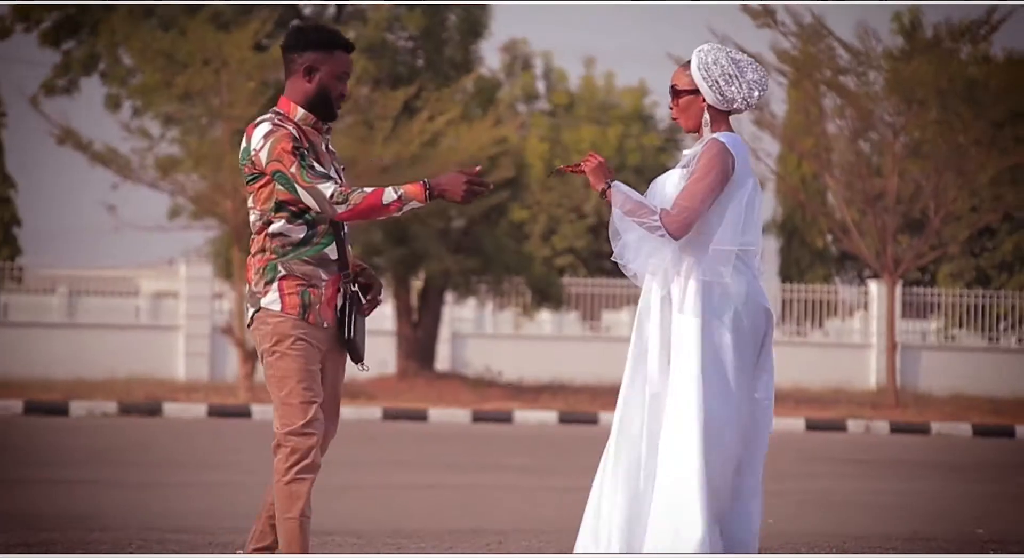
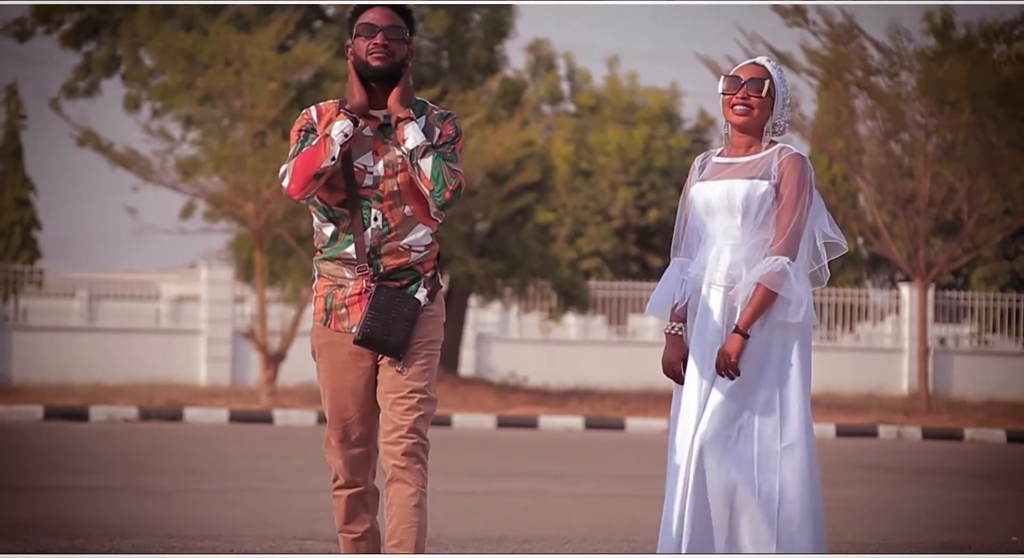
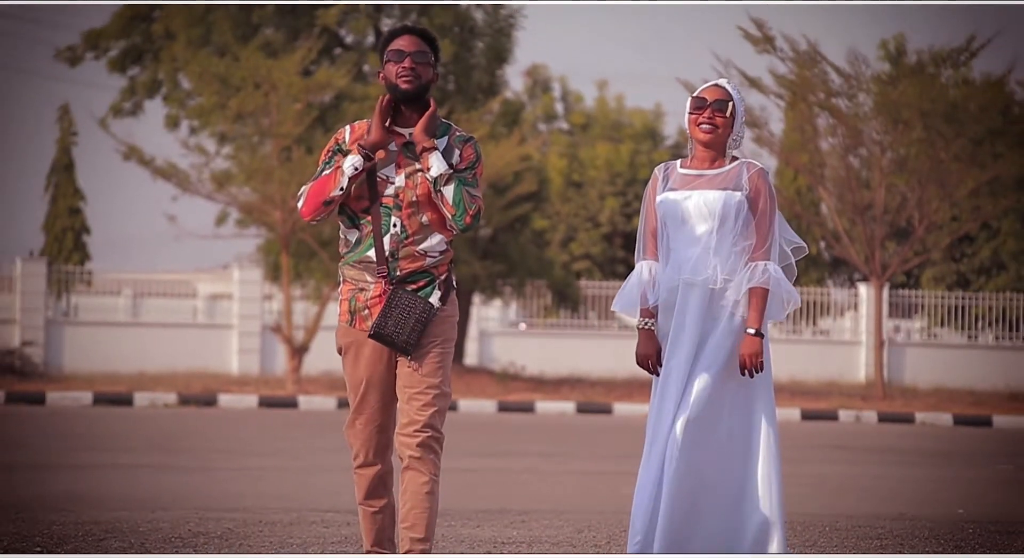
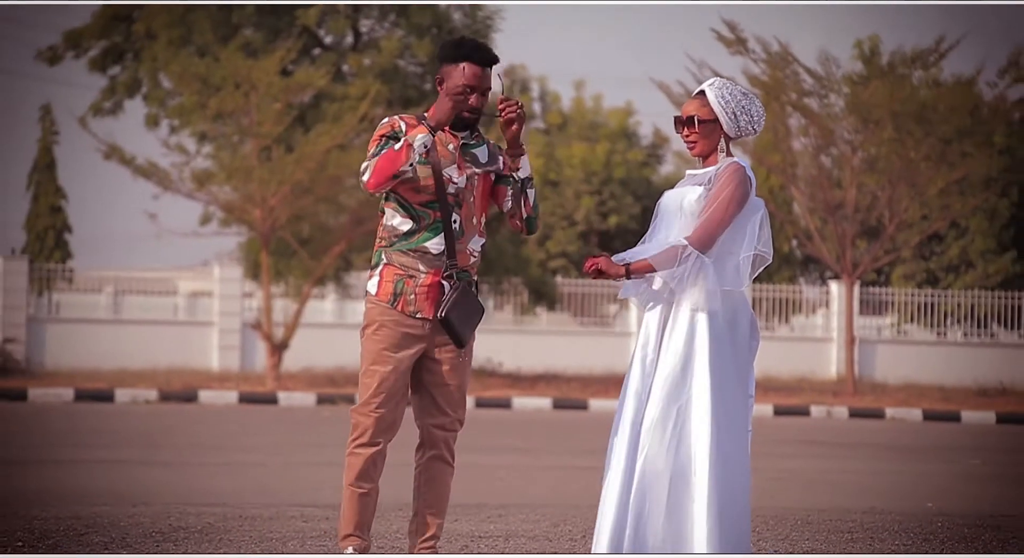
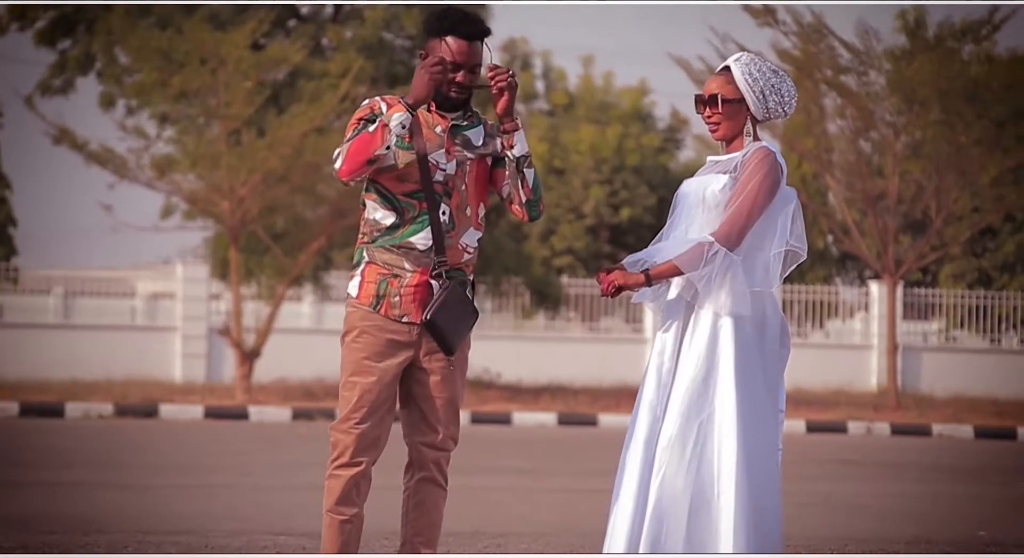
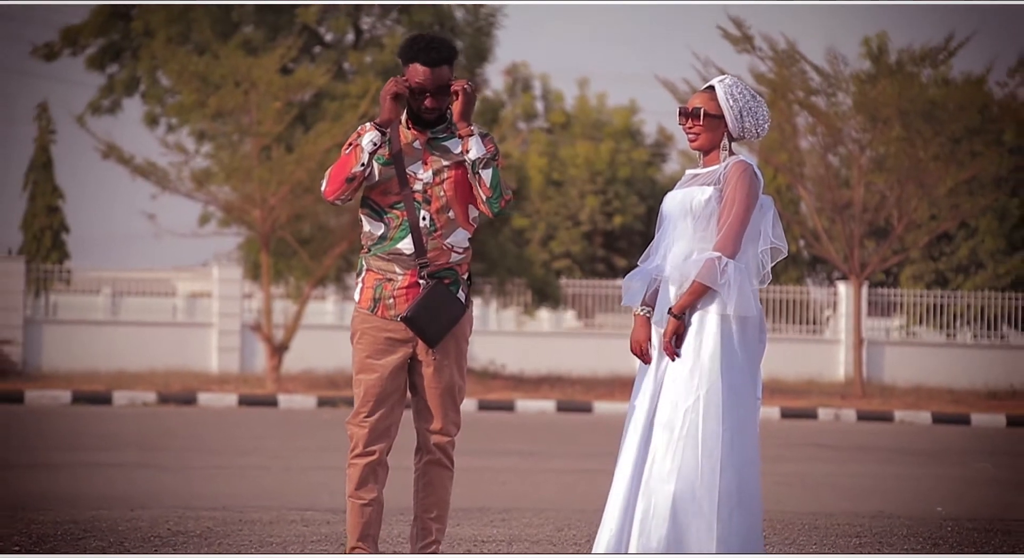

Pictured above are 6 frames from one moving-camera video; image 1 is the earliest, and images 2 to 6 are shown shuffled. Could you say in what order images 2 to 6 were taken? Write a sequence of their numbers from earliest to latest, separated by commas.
4, 5, 6, 2, 3
